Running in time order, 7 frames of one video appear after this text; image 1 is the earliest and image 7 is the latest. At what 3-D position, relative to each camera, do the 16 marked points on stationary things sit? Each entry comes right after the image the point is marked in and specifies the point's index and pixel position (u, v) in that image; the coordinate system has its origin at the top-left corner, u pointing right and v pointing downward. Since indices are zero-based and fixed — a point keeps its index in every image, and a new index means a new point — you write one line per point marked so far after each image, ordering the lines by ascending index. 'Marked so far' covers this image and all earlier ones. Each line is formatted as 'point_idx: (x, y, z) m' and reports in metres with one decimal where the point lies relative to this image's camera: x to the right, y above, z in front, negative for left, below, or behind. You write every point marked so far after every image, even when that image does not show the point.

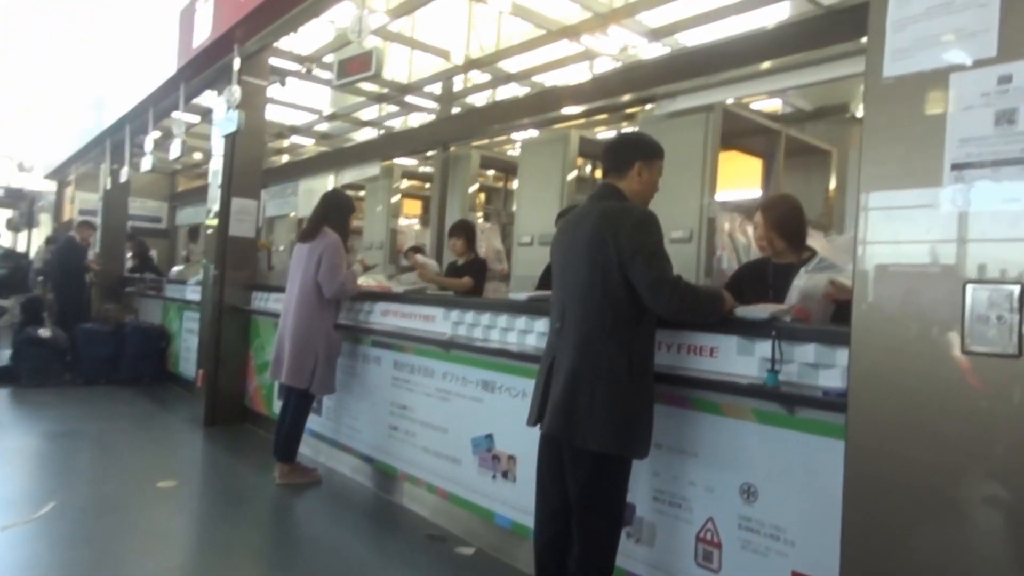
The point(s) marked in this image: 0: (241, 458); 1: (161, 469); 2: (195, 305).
0: (-1.9, -1.2, +4.7) m
1: (-2.3, -1.2, +4.4) m
2: (-3.0, -0.2, +6.4) m
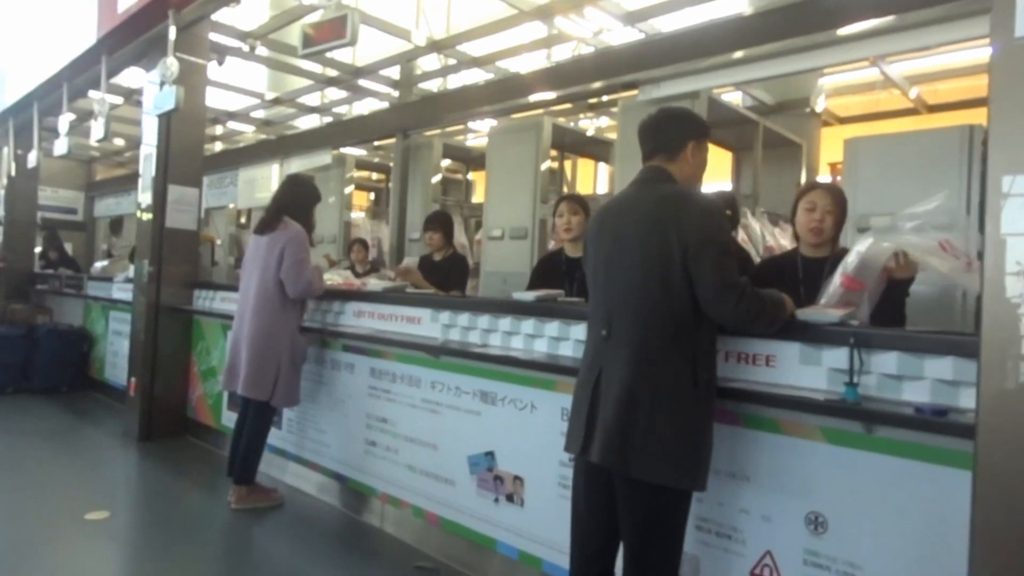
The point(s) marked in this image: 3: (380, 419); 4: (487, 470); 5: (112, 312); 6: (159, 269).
0: (-2.0, -1.2, +4.2) m
1: (-2.4, -1.2, +3.9) m
2: (-3.3, -0.1, +5.8) m
3: (-0.6, -0.6, +3.3) m
4: (-0.1, -0.7, +2.8) m
5: (-3.4, -0.2, +5.9) m
6: (-2.4, +0.1, +4.7) m
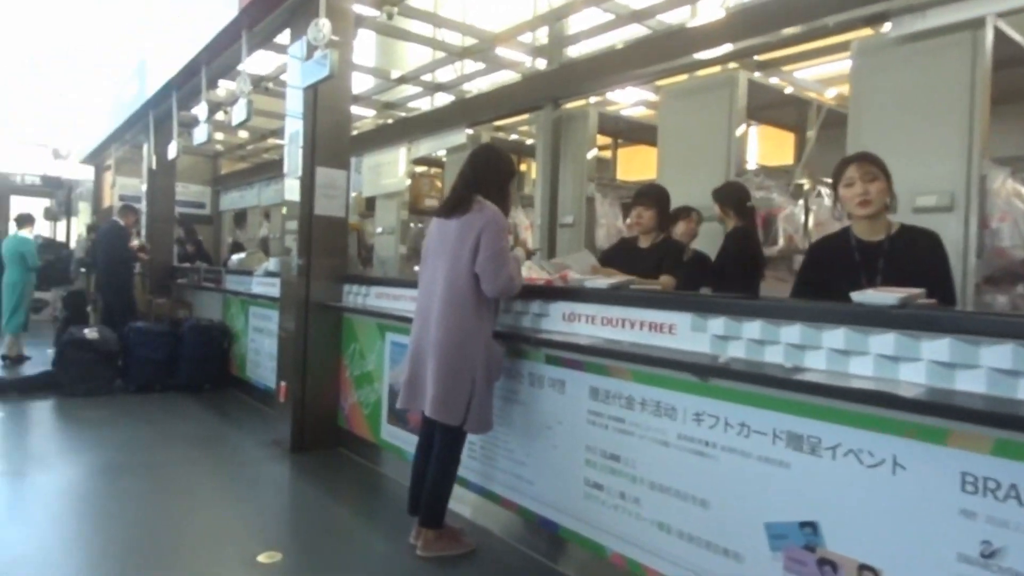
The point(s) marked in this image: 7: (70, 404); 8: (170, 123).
0: (-0.9, -1.1, +3.6) m
1: (-1.3, -1.2, +3.3) m
2: (-1.9, -0.1, +5.3) m
3: (+0.4, -0.6, +2.5) m
4: (+0.8, -0.7, +1.9) m
5: (-2.1, -0.2, +5.5) m
6: (-1.2, +0.2, +4.1) m
7: (-3.5, -0.9, +5.4) m
8: (-3.9, +1.9, +7.8) m
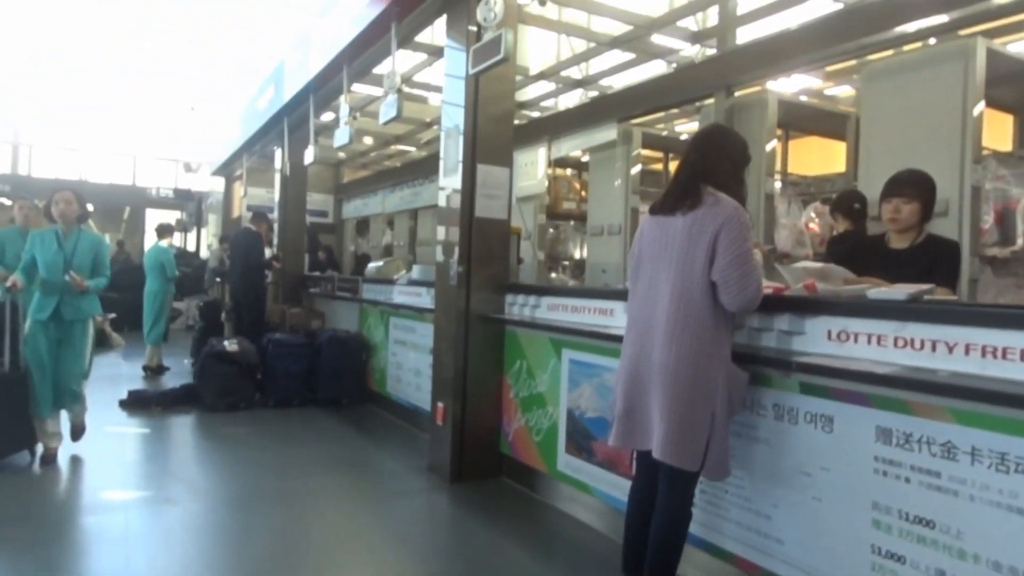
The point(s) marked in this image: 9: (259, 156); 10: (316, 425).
0: (0.0, -1.2, +3.2) m
1: (-0.4, -1.2, +3.0) m
2: (-0.8, -0.2, +5.0) m
3: (+1.1, -0.6, +1.9) m
4: (+1.5, -0.8, +1.3) m
5: (-0.9, -0.3, +5.2) m
6: (-0.2, +0.1, +3.7) m
7: (-2.3, -1.0, +5.2) m
8: (-2.4, +1.8, +7.8) m
9: (-3.7, +1.9, +10.1) m
10: (-1.5, -1.0, +5.1) m
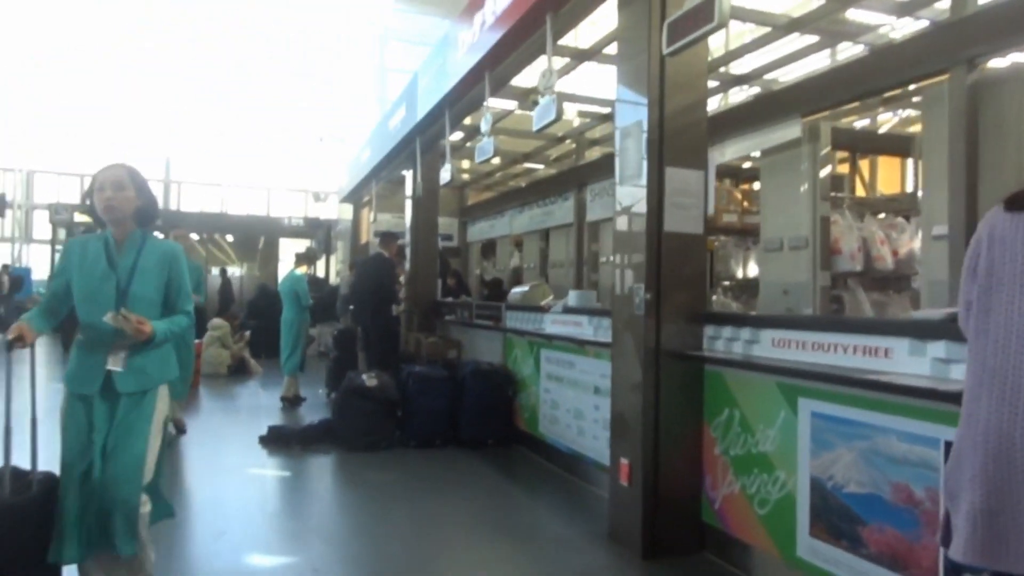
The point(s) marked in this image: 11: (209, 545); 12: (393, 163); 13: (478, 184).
0: (+0.8, -1.3, +2.4) m
1: (+0.4, -1.3, +2.3) m
2: (+0.3, -0.4, +4.4) m
3: (+1.7, -0.7, +1.0) m
4: (+2.0, -0.8, +0.3) m
5: (+0.2, -0.4, +4.6) m
6: (+0.7, 0.0, +3.1) m
7: (-1.1, -1.2, +4.8) m
8: (-0.8, +1.5, +7.4) m
9: (-1.8, +1.6, +10.0) m
10: (-0.3, -1.2, +4.5) m
11: (-1.5, -1.2, +3.3) m
12: (-1.5, +1.5, +8.4) m
13: (-0.6, +1.6, +10.7) m
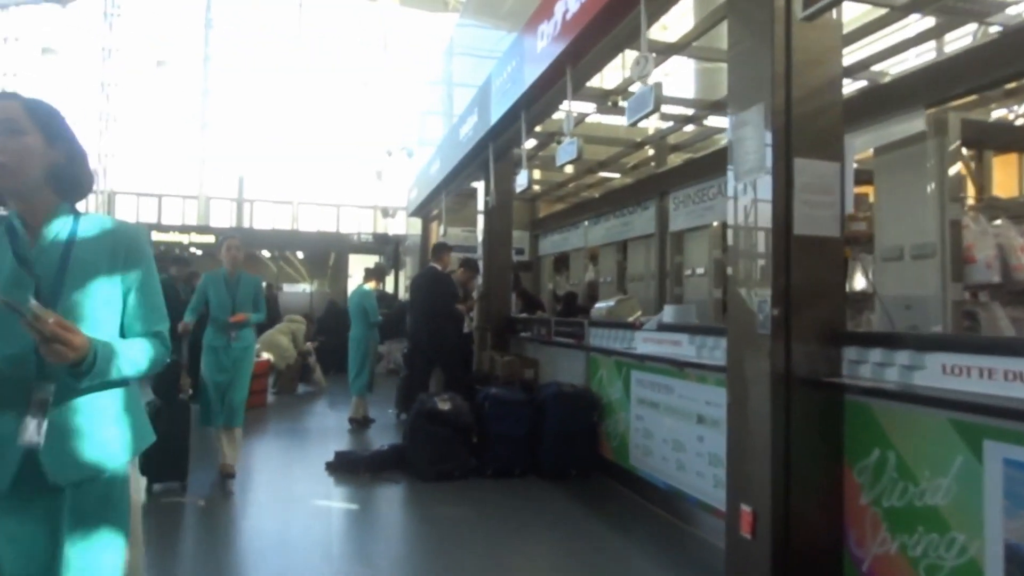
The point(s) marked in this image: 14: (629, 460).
0: (+1.2, -1.3, +1.9) m
1: (+0.7, -1.4, +1.8) m
2: (+0.8, -0.4, +3.9) m
3: (+1.9, -0.7, +0.4) m
4: (+2.1, -0.8, -0.3) m
5: (+0.8, -0.5, +4.1) m
6: (+1.0, -0.1, +2.6) m
7: (-0.6, -1.3, +4.5) m
8: (0.0, +1.4, +7.1) m
9: (-0.8, +1.3, +9.7) m
10: (+0.2, -1.3, +4.1) m
11: (-1.0, -1.3, +3.0) m
12: (-0.6, +1.4, +8.2) m
13: (+0.5, +1.4, +10.3) m
14: (+0.7, -1.1, +4.3) m
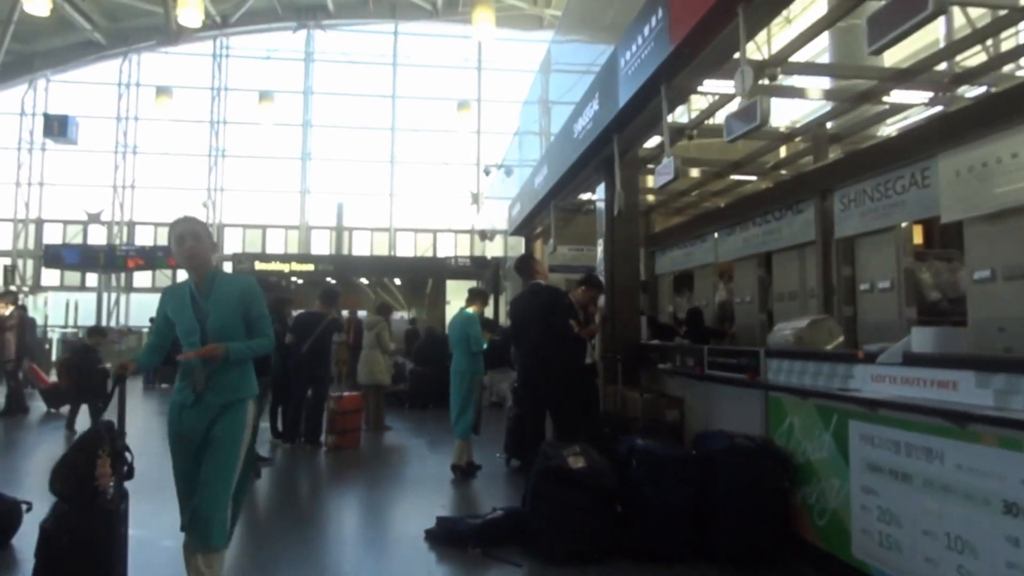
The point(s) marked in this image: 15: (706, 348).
0: (+1.6, -1.3, +0.5) m
1: (+1.1, -1.3, +0.5) m
2: (+1.5, -0.5, +2.6) m
3: (+2.1, -0.6, -1.0) m
4: (+2.2, -0.6, -1.7) m
5: (+1.5, -0.6, +2.8) m
6: (+1.5, -0.1, +1.3) m
7: (+0.2, -1.4, +3.3) m
8: (+1.1, +1.2, +5.9) m
9: (+0.7, +1.0, +8.6) m
10: (+0.9, -1.4, +2.9) m
11: (-0.5, -1.3, +1.9) m
12: (+0.6, +1.1, +7.1) m
13: (+2.1, +1.1, +9.0) m
14: (+1.4, -1.1, +2.9) m
15: (+1.3, -0.4, +4.5) m
